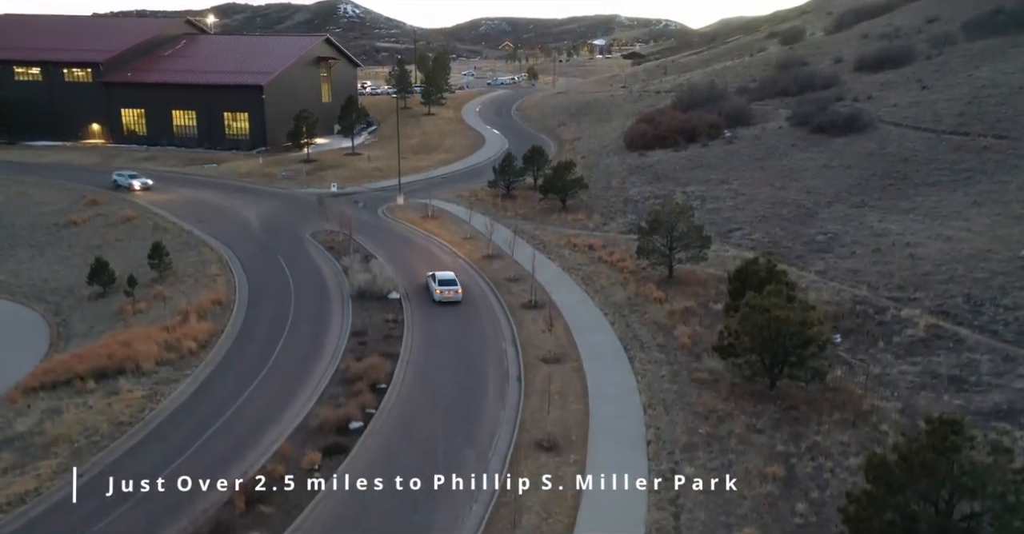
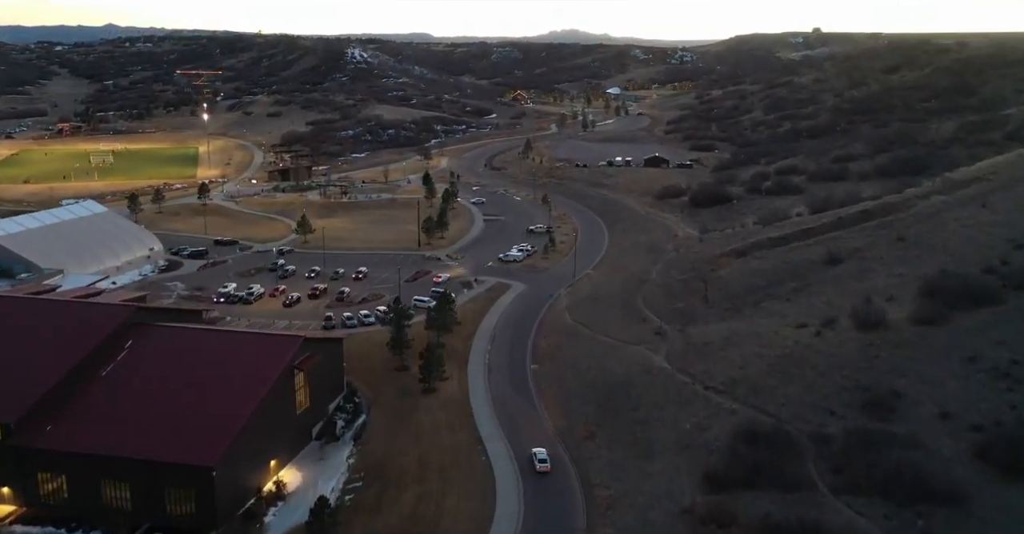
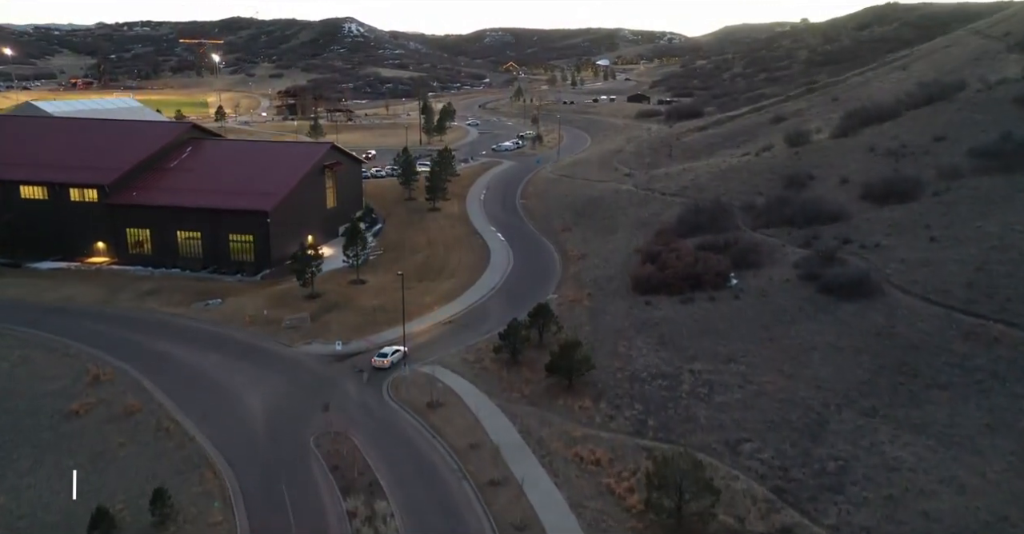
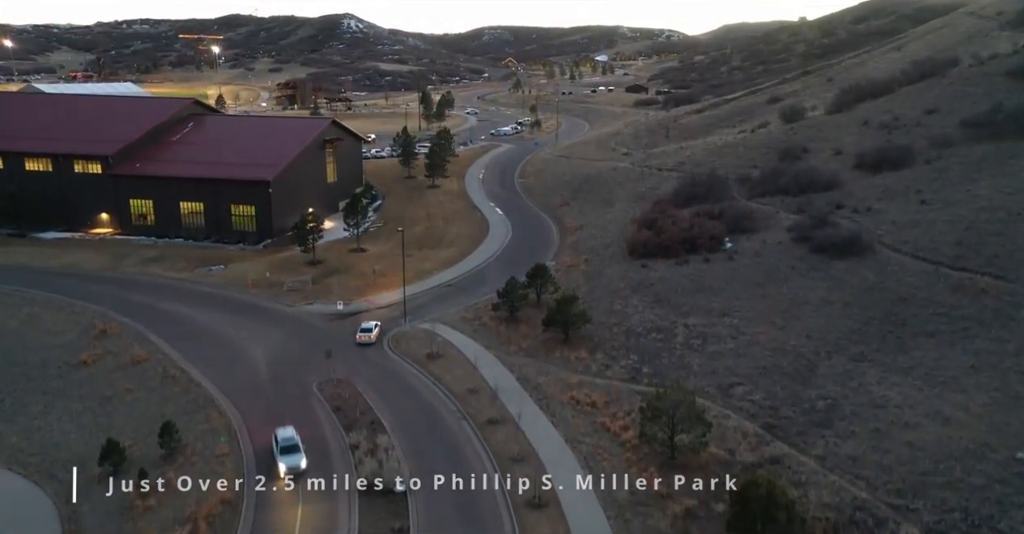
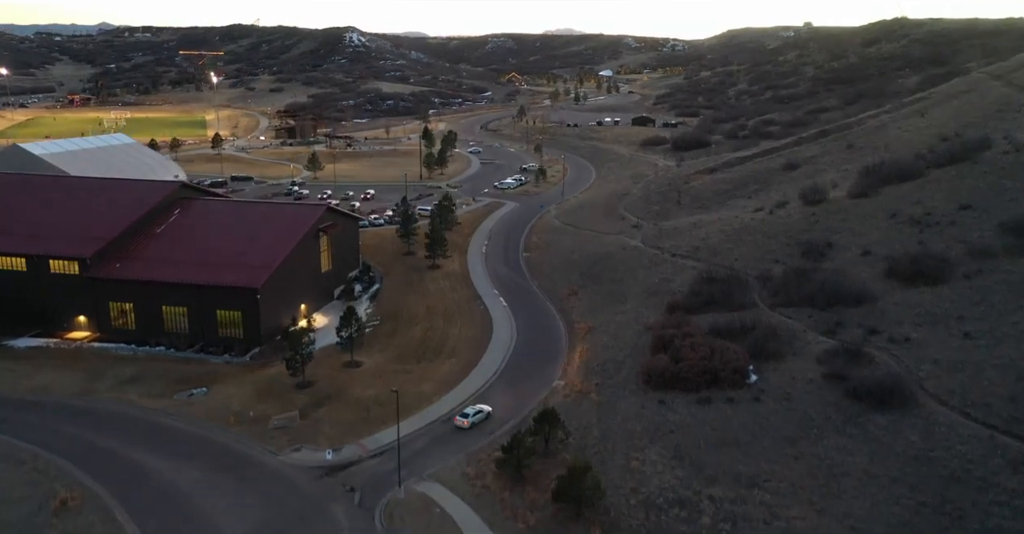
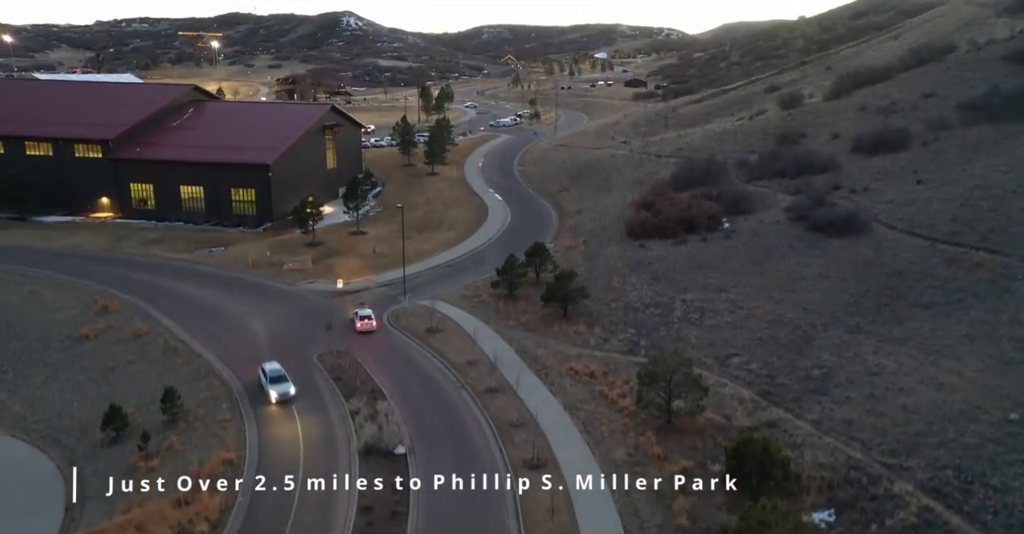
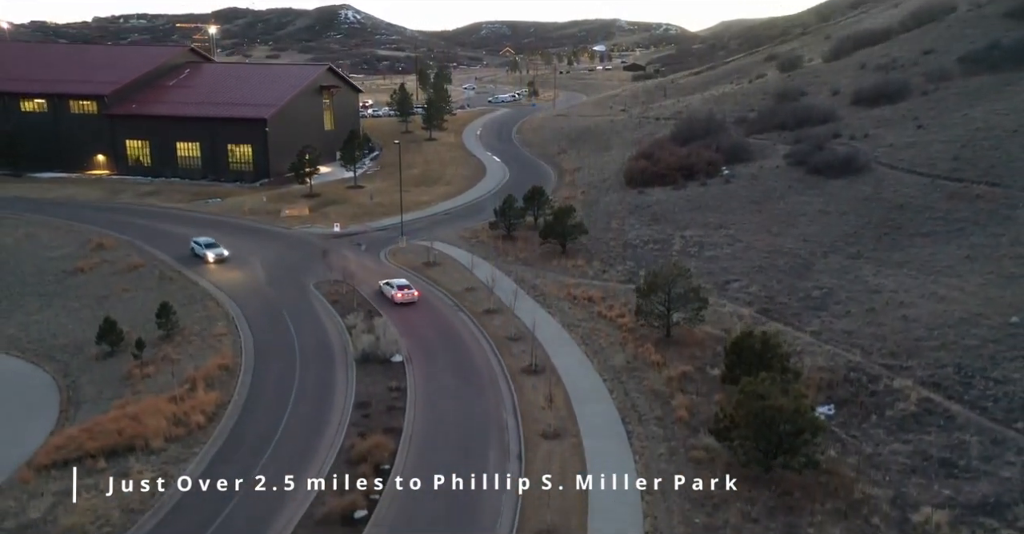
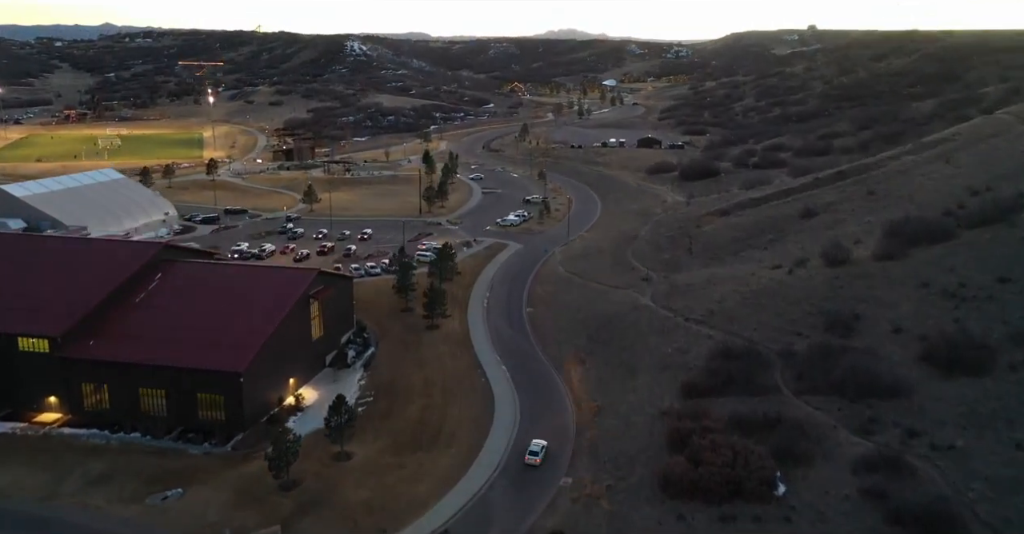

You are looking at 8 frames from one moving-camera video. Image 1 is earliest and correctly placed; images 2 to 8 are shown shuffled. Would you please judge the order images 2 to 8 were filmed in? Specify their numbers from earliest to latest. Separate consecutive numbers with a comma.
7, 6, 4, 3, 5, 8, 2
